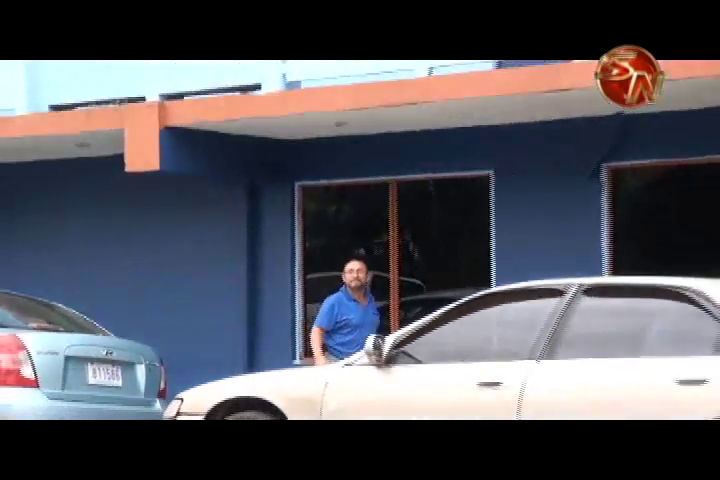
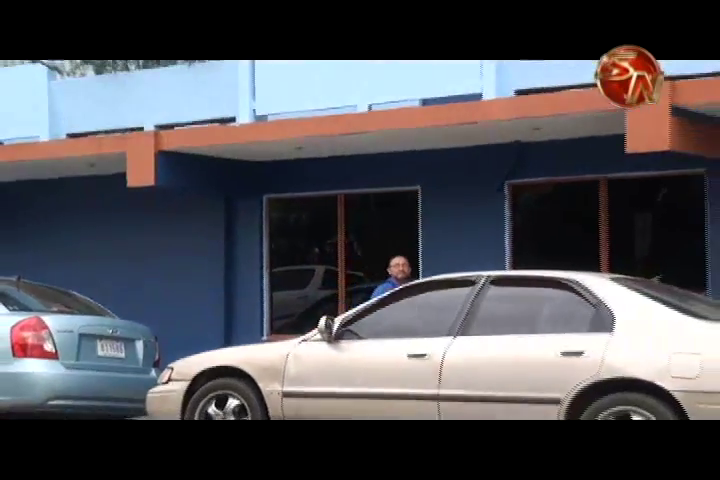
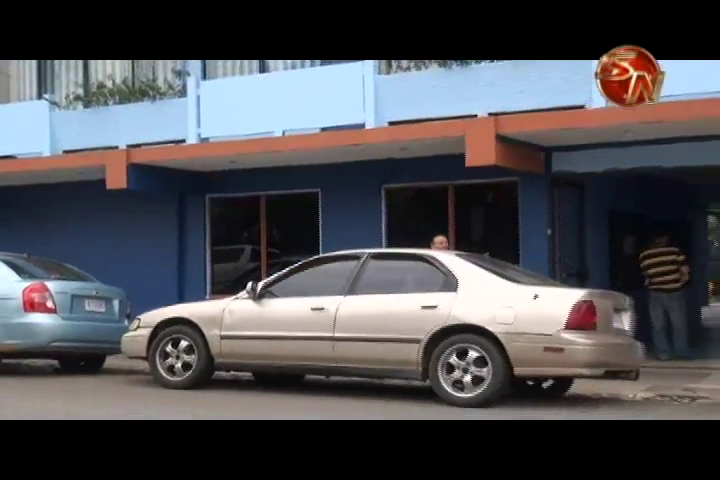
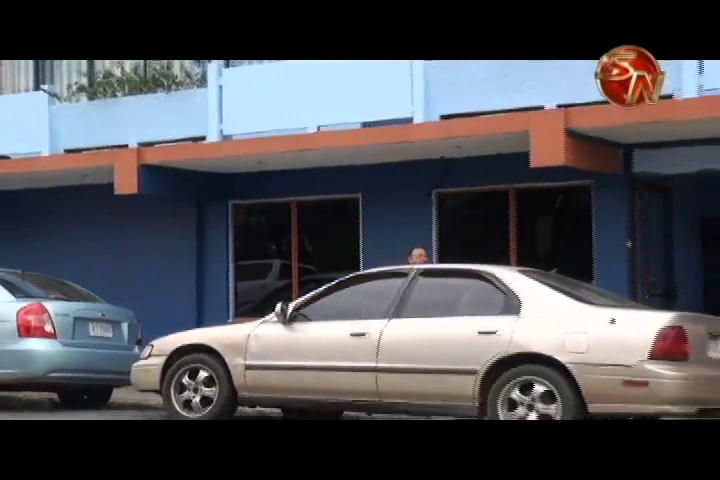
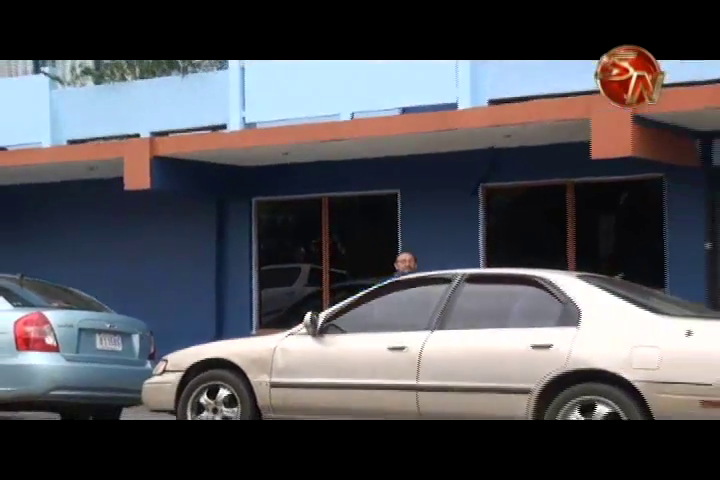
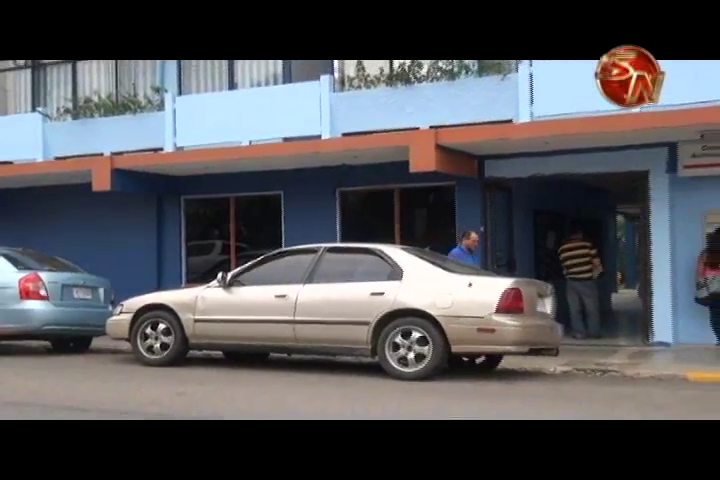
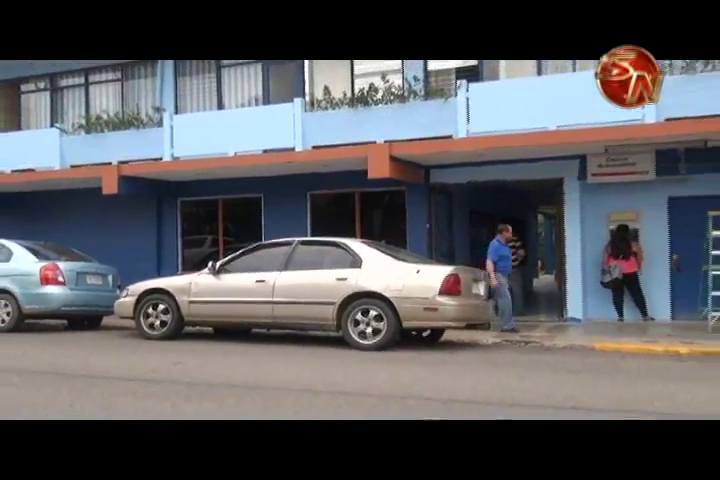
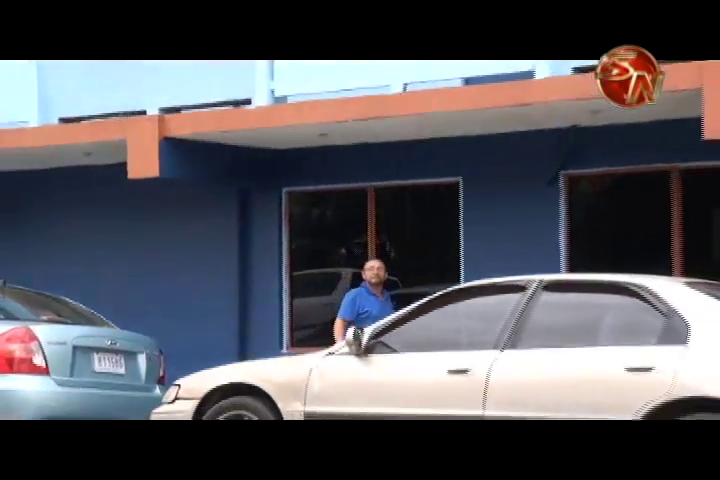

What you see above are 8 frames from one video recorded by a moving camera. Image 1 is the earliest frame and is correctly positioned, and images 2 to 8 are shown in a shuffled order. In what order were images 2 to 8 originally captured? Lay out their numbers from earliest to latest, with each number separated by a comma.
8, 2, 5, 4, 3, 6, 7
